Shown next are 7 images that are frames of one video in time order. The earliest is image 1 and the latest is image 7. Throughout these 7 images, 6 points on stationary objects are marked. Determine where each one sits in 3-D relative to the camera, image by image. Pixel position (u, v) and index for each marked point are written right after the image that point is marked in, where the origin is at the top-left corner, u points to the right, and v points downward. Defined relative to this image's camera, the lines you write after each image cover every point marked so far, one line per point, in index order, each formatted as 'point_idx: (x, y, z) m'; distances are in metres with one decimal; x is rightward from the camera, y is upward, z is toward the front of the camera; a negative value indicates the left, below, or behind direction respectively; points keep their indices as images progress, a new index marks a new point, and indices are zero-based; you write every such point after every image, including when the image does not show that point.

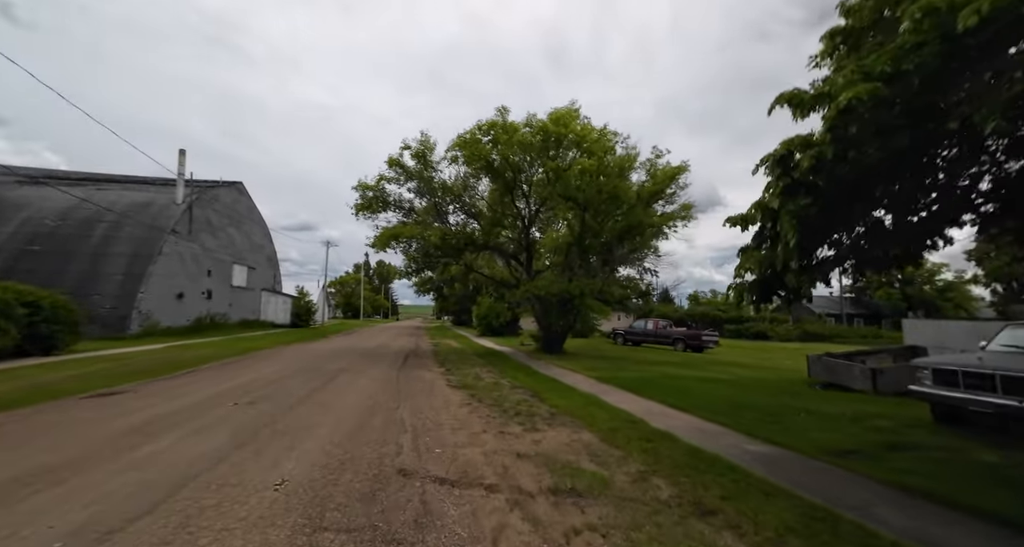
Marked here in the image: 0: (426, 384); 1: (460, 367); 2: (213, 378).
0: (-2.8, -3.7, +13.4) m
1: (-2.3, -4.3, +18.1) m
2: (-10.6, -3.7, +14.0) m
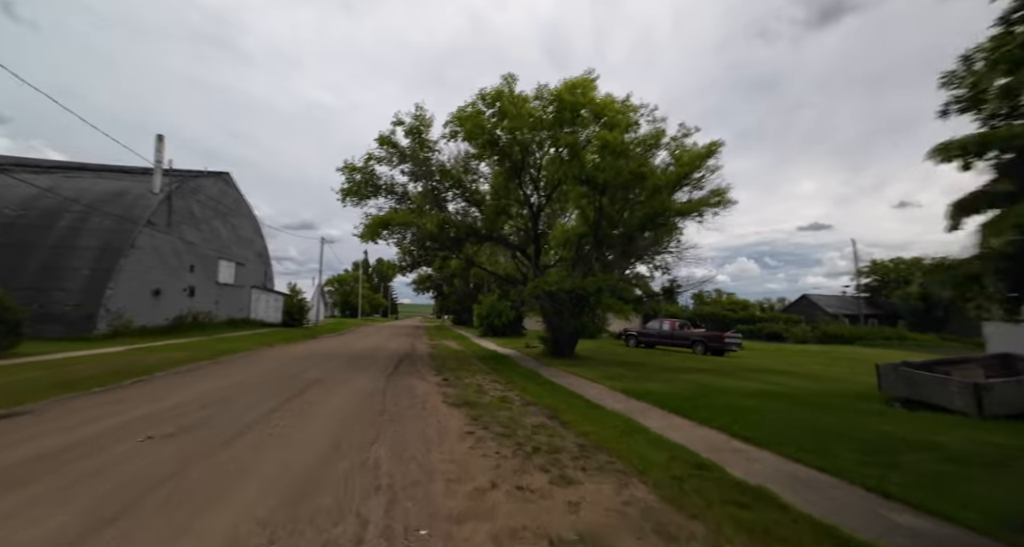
0: (-2.5, -3.5, +10.9) m
1: (-2.0, -4.0, +15.6) m
2: (-10.3, -3.4, +11.5) m
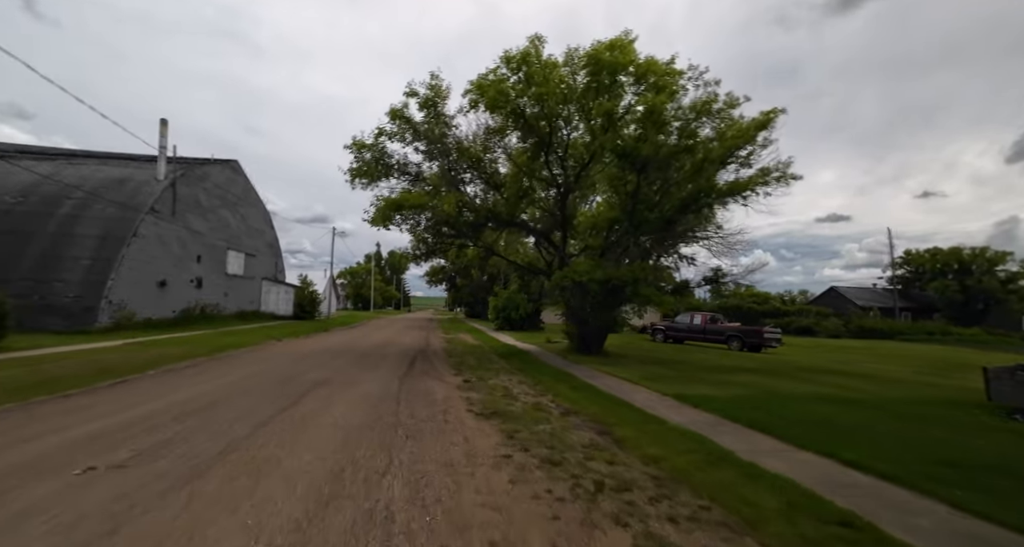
0: (-1.7, -3.1, +9.2) m
1: (-1.0, -3.6, +13.9) m
2: (-9.4, -3.1, +10.0) m
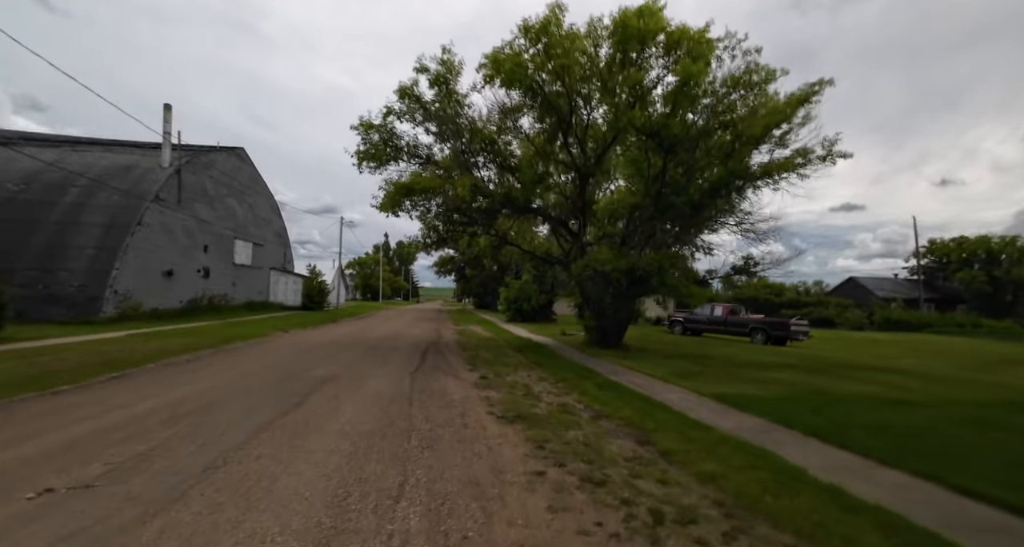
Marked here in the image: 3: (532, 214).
0: (-1.1, -2.9, +8.3) m
1: (-0.4, -3.2, +13.0) m
2: (-8.9, -2.8, +9.3) m
3: (+0.8, +2.6, +17.5) m
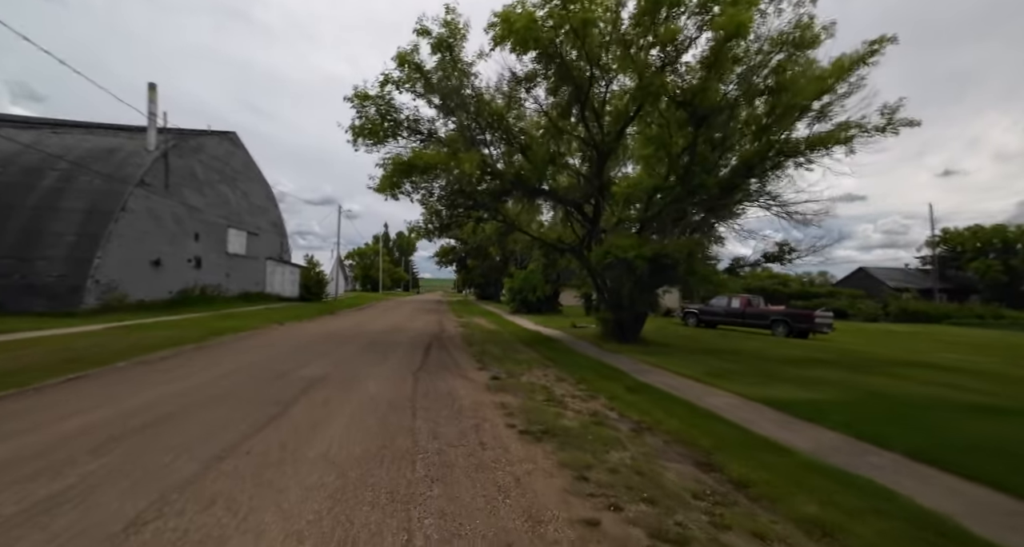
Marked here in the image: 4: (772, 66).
0: (-0.7, -2.6, +6.9) m
1: (0.0, -2.8, +11.6) m
2: (-8.5, -2.5, +7.9) m
3: (+1.3, +3.1, +15.9) m
4: (+8.9, +7.1, +13.5) m
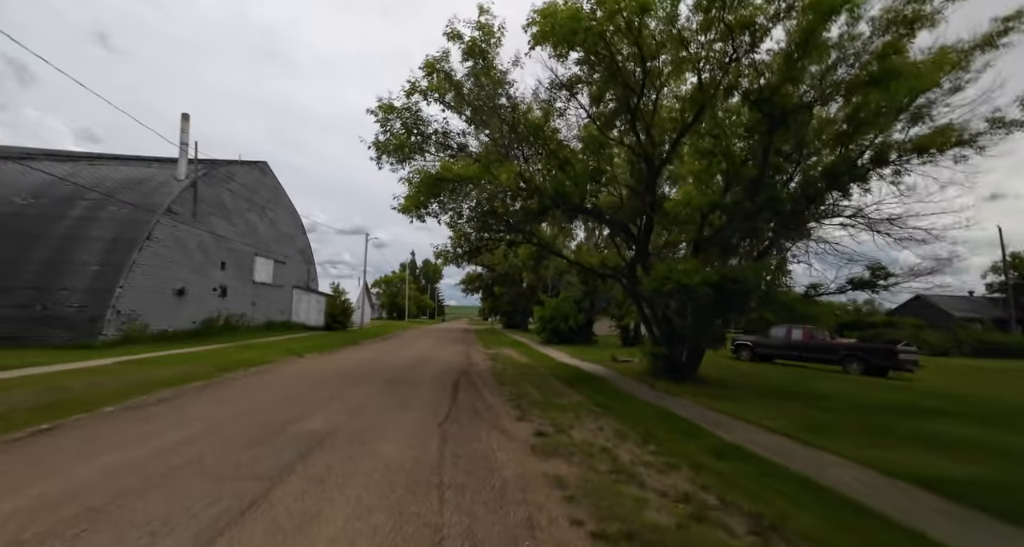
0: (+0.1, -3.0, +4.9) m
1: (+1.1, -3.5, +9.5) m
2: (-7.6, -3.0, +6.4) m
3: (+2.6, +2.1, +14.2) m
4: (+10.1, +6.3, +11.6) m
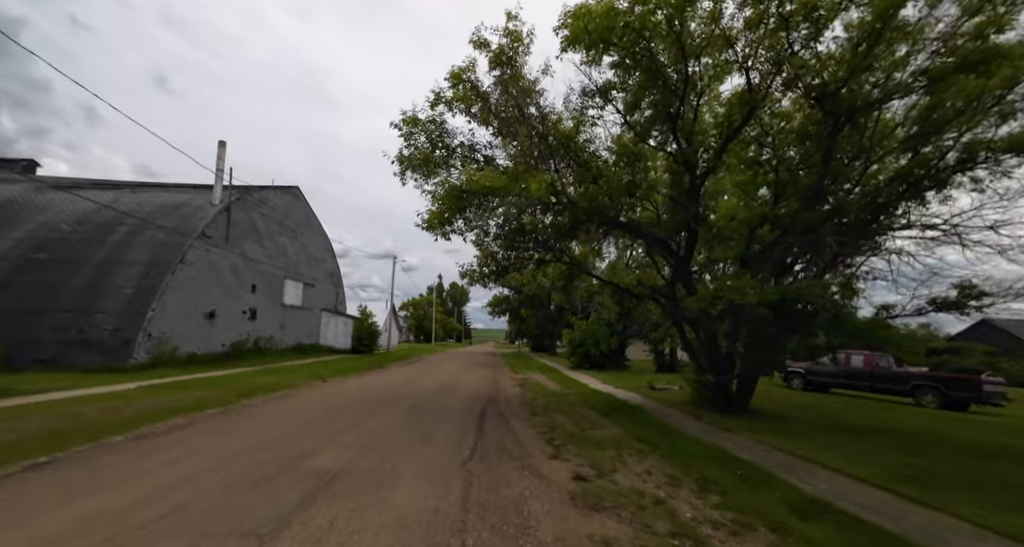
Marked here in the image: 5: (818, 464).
0: (+0.5, -3.1, +3.8) m
1: (+1.8, -3.9, +8.3) m
2: (-7.1, -3.3, +5.7) m
3: (+3.6, +1.5, +13.1) m
4: (+10.8, +5.9, +10.3) m
5: (+6.7, -4.2, +8.8) m
